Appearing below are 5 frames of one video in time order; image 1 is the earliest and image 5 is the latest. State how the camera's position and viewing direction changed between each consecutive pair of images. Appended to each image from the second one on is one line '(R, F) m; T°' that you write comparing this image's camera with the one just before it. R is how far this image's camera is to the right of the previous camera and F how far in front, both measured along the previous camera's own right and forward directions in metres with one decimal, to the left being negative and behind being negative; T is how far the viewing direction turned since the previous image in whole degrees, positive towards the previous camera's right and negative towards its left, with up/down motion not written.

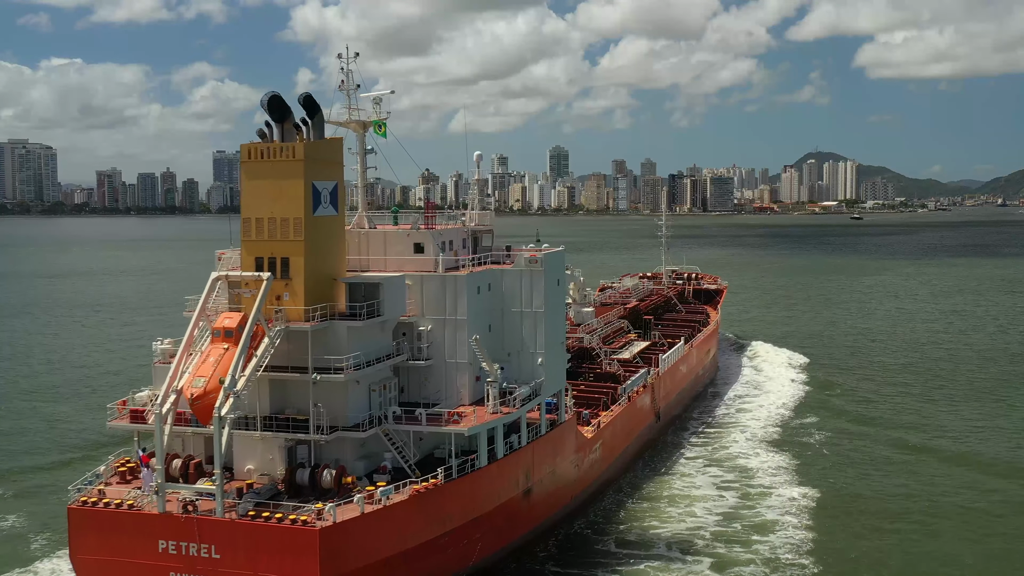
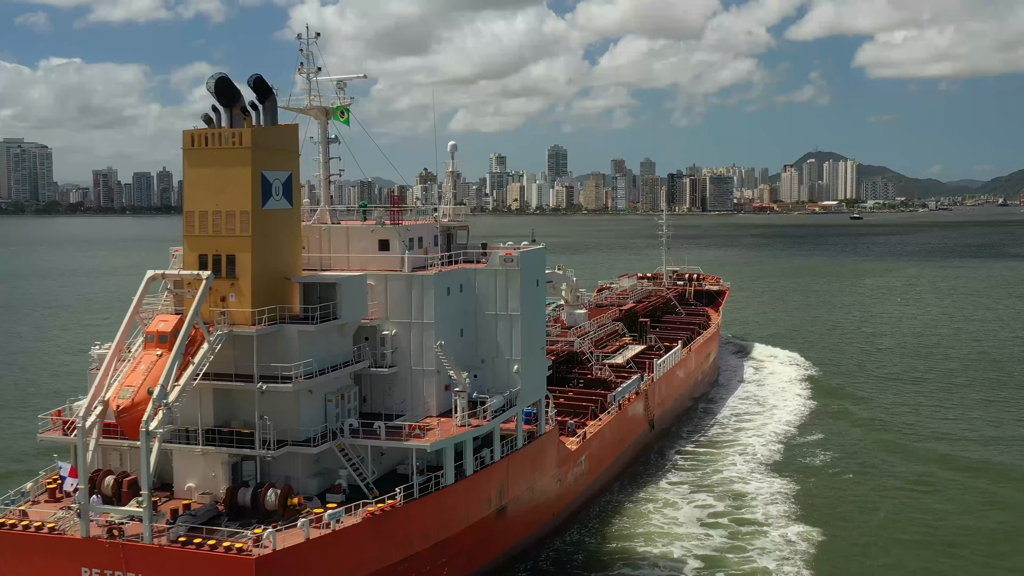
(+0.4, +1.4) m; 0°
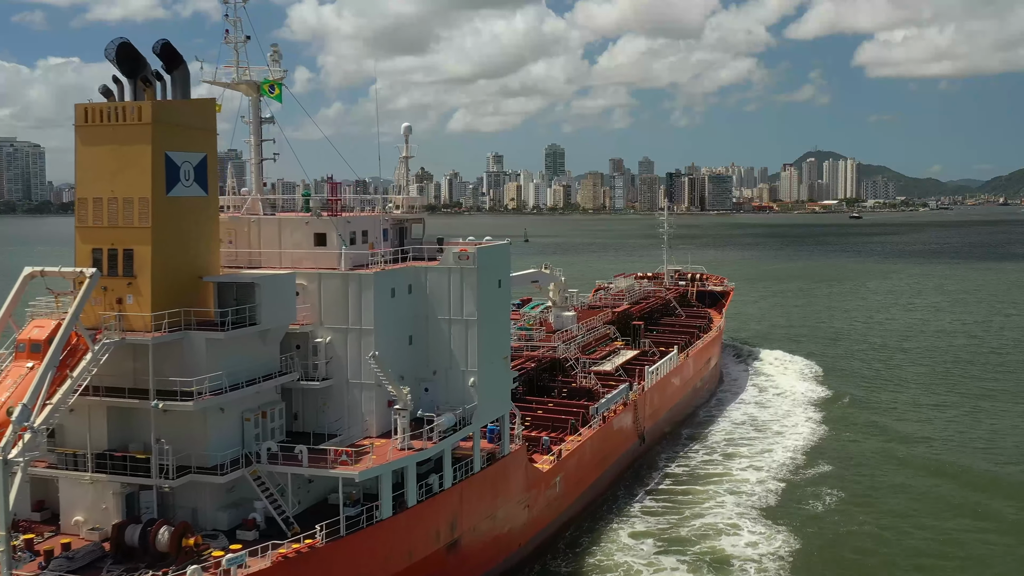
(+0.6, +2.1) m; 0°
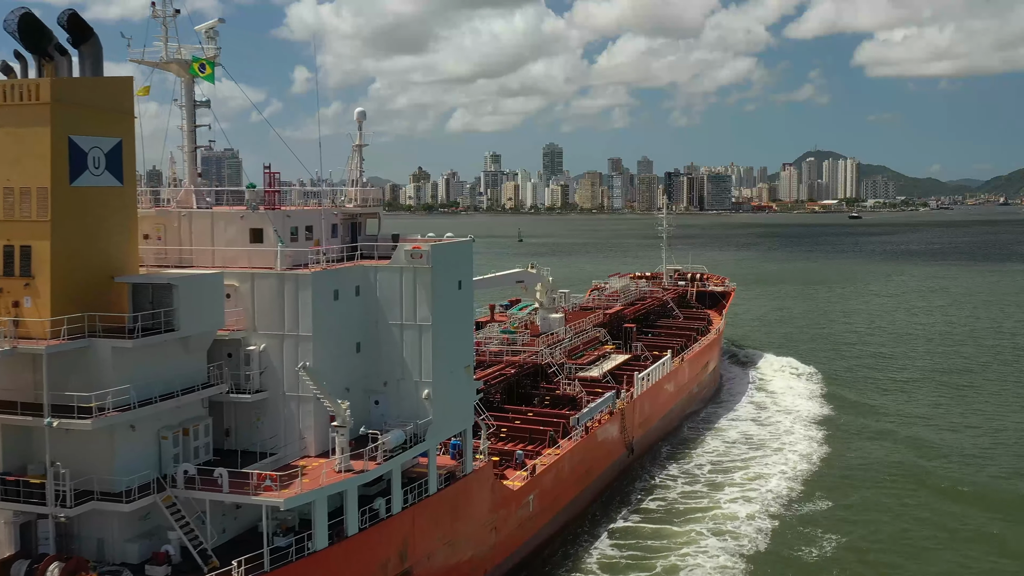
(+0.5, +1.4) m; 0°
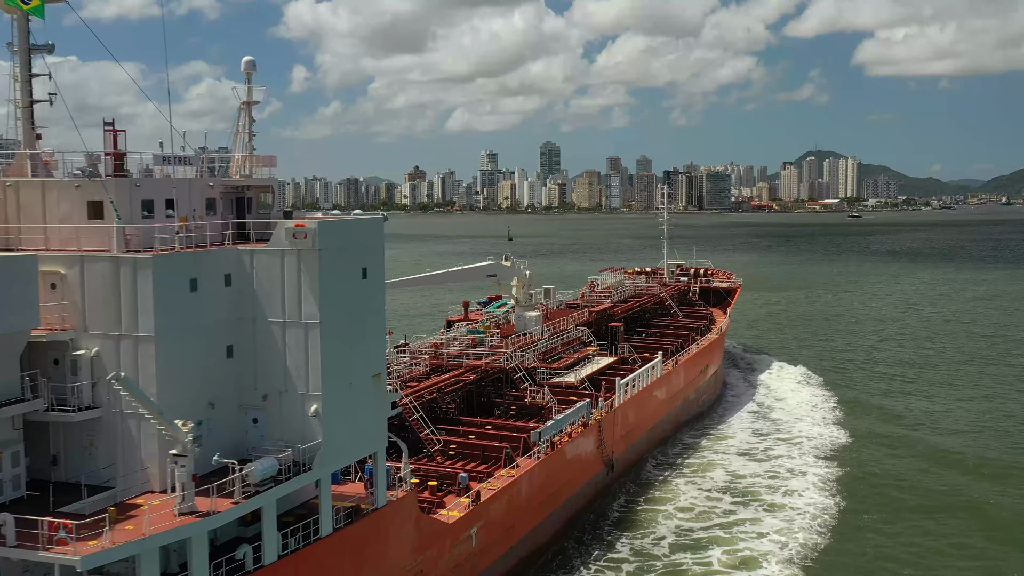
(+0.9, +2.7) m; 0°
